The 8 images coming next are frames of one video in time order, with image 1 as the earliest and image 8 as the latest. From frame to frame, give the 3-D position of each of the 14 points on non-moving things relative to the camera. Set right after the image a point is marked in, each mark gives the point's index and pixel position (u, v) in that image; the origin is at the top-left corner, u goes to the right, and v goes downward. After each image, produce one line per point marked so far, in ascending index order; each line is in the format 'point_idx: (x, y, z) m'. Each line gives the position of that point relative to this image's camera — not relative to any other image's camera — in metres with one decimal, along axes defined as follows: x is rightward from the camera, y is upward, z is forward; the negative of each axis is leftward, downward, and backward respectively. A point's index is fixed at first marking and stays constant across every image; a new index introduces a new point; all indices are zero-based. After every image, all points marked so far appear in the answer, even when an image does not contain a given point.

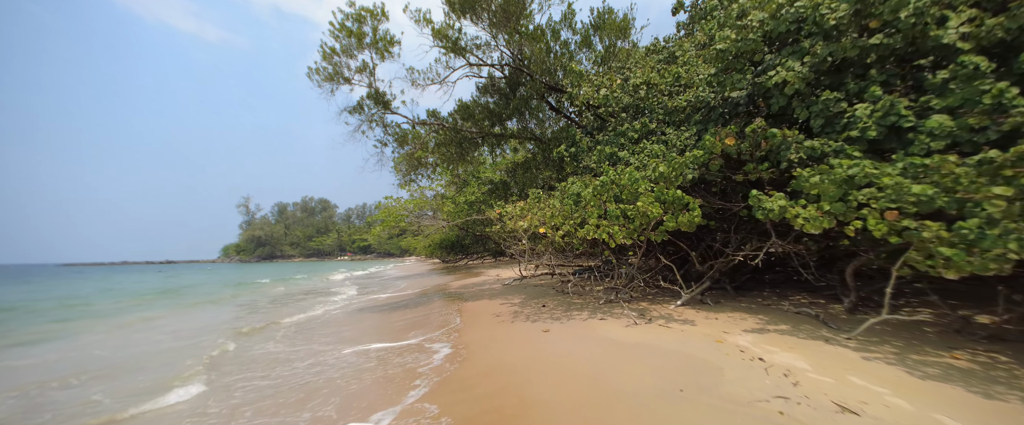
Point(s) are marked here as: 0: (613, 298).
0: (+2.0, -1.8, +6.4) m
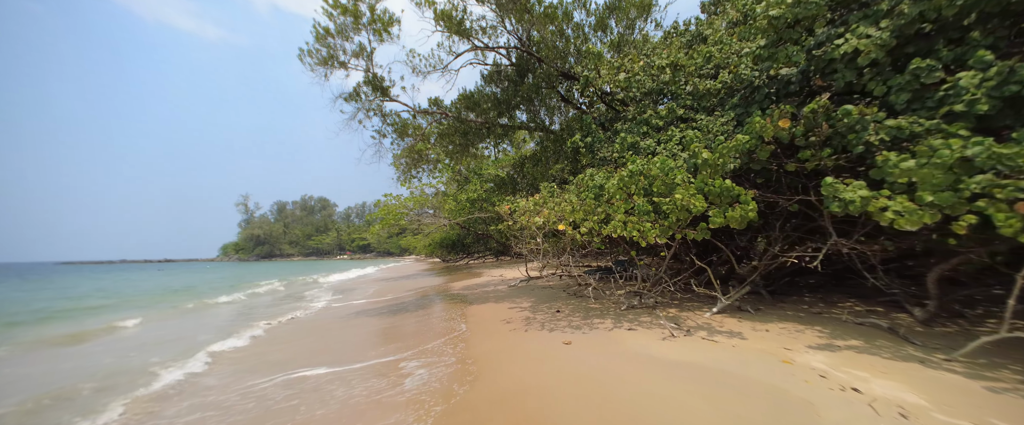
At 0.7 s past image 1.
0: (+2.3, -1.7, +5.7) m
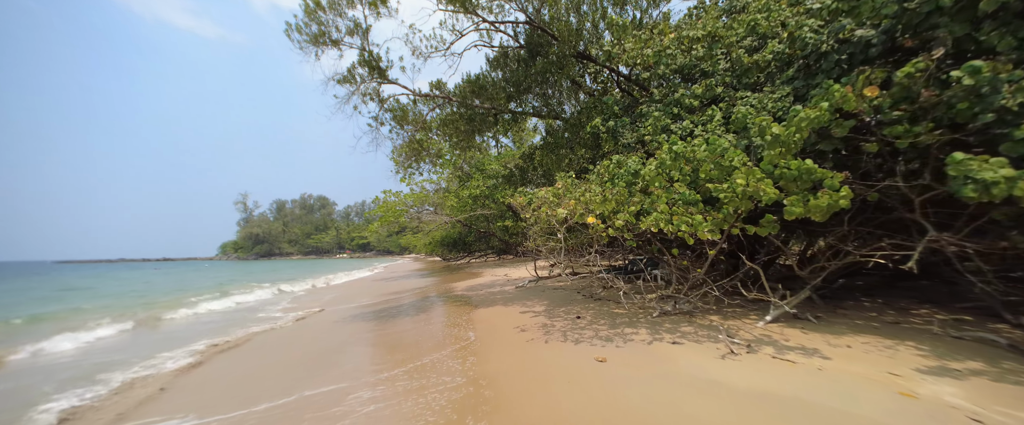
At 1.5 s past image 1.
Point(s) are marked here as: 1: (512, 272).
0: (+2.5, -1.6, +5.0) m
1: (0.0, -3.0, +15.5) m
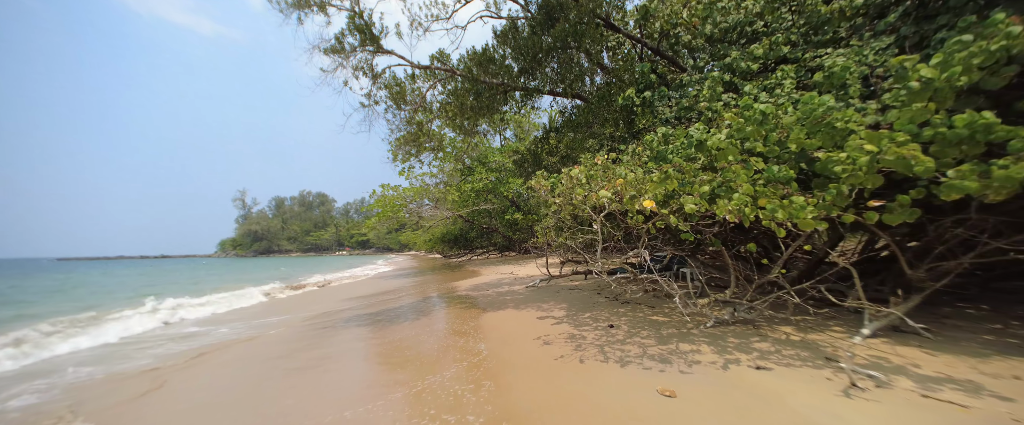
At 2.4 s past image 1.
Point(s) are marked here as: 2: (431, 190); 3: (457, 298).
0: (+2.8, -1.4, +4.0) m
1: (+0.3, -2.7, +14.5) m
2: (-4.7, +1.3, +18.4) m
3: (-1.6, -2.5, +9.0) m
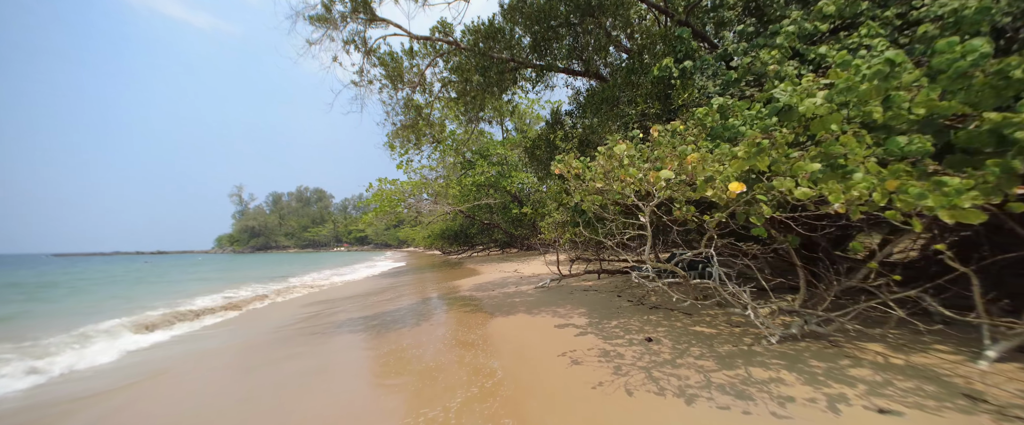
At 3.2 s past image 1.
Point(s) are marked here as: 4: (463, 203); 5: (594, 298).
0: (+3.0, -1.3, +3.3) m
1: (+0.5, -2.5, +13.8) m
2: (-4.6, +1.6, +17.5) m
3: (-1.4, -2.3, +8.2) m
4: (-3.2, +0.6, +19.9) m
5: (+1.7, -1.8, +6.5) m
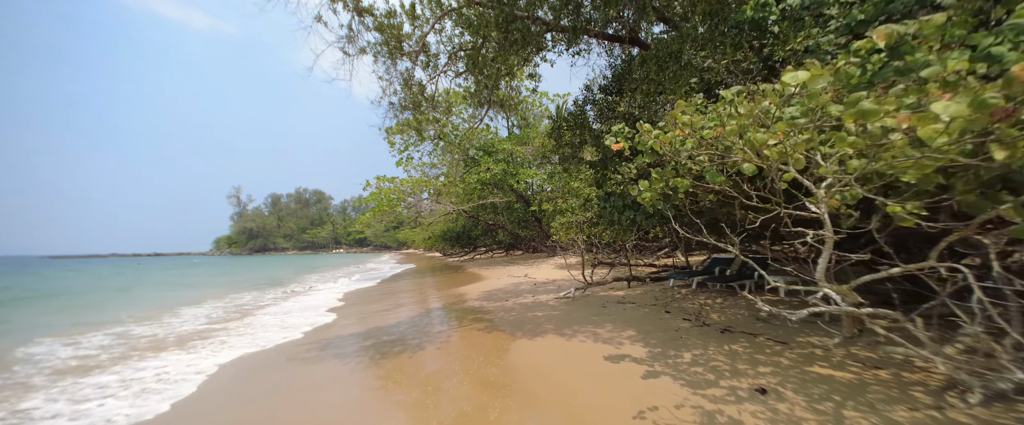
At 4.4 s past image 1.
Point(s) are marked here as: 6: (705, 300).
0: (+3.5, -1.2, +2.1) m
1: (+0.9, -2.5, +12.6) m
2: (-4.2, +1.6, +16.4) m
3: (-1.0, -2.3, +7.0) m
4: (-2.8, +0.6, +18.8) m
5: (+2.1, -1.7, +5.3) m
6: (+3.6, -1.6, +5.8) m
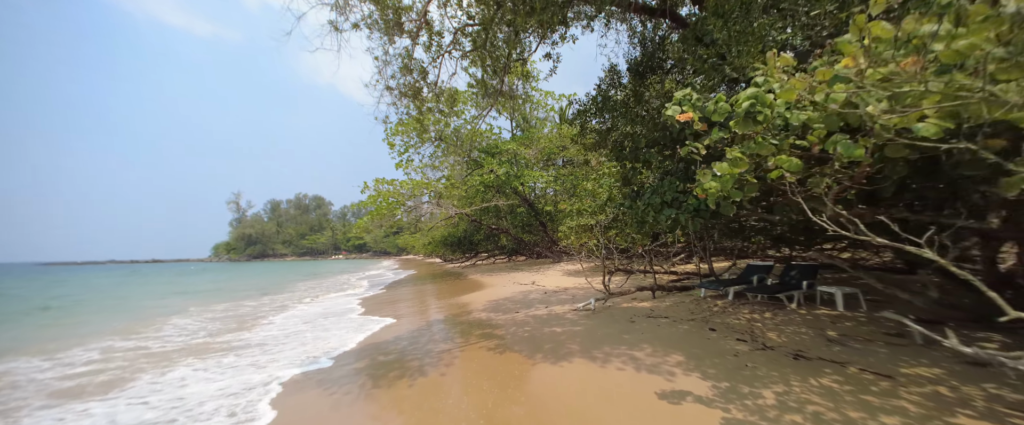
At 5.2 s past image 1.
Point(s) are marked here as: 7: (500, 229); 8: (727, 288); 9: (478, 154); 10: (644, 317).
0: (+3.7, -1.1, +1.3) m
1: (+1.1, -2.6, +11.8) m
2: (-4.0, +1.4, +15.6) m
3: (-0.7, -2.3, +6.2) m
4: (-2.6, +0.4, +18.0) m
5: (+2.3, -1.7, +4.5) m
6: (+3.8, -1.6, +5.0) m
7: (-0.7, -1.0, +19.6) m
8: (+4.1, -1.4, +5.9) m
9: (-1.8, +3.1, +16.7) m
10: (+2.3, -1.8, +5.3) m
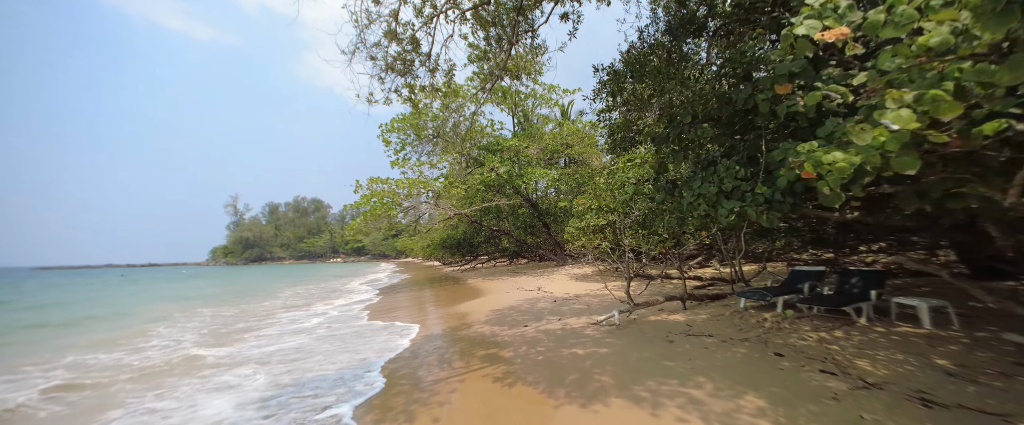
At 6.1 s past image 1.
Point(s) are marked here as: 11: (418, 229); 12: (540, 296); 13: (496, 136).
0: (+3.8, -1.0, +0.4) m
1: (+1.2, -2.6, +10.9) m
2: (-3.8, +1.4, +14.7) m
3: (-0.6, -2.2, +5.3) m
4: (-2.5, +0.3, +17.1) m
5: (+2.5, -1.6, +3.5) m
6: (+4.0, -1.6, +4.1) m
7: (-0.6, -1.1, +18.7) m
8: (+4.3, -1.4, +5.0) m
9: (-1.7, +3.1, +15.8) m
10: (+2.4, -1.7, +4.4) m
11: (-5.8, -0.9, +18.7) m
12: (+0.8, -2.4, +9.0) m
13: (-0.8, +3.8, +15.5) m
